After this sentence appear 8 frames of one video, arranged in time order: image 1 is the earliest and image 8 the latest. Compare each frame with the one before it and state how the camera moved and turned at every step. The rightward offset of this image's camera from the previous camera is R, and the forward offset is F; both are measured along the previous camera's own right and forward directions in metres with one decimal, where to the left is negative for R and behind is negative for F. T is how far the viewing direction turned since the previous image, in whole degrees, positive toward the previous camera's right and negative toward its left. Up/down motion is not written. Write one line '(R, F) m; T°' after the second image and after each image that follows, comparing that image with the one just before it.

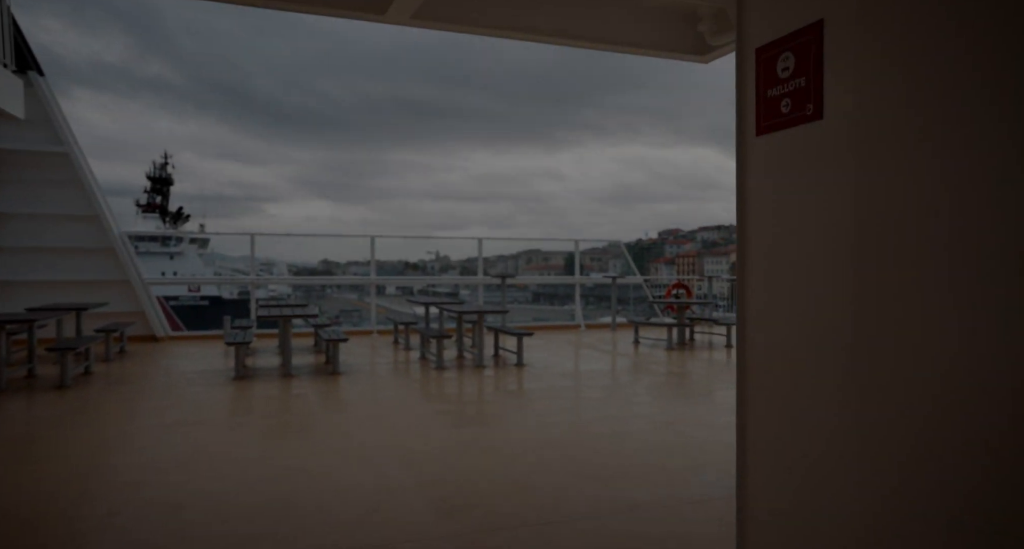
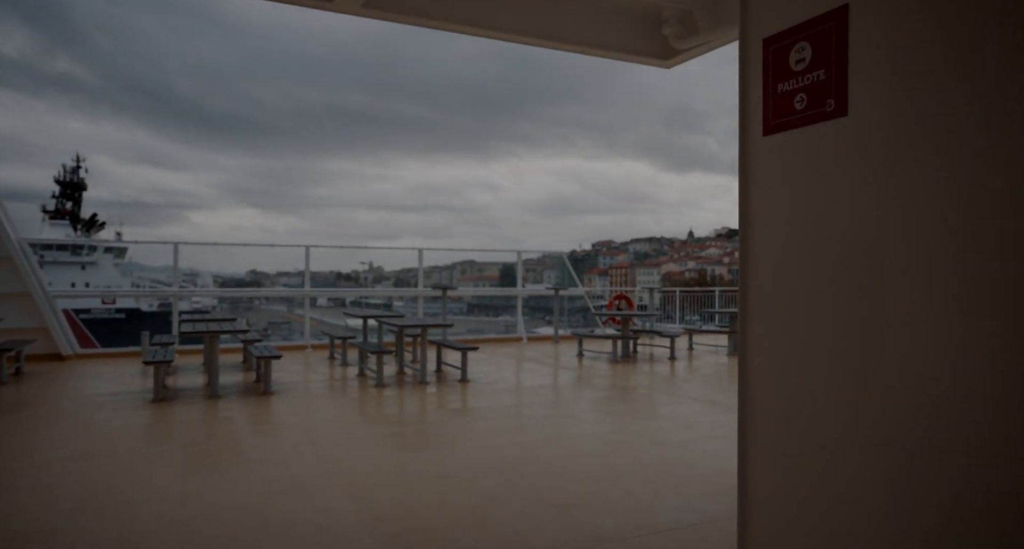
(-0.1, +0.3) m; +6°
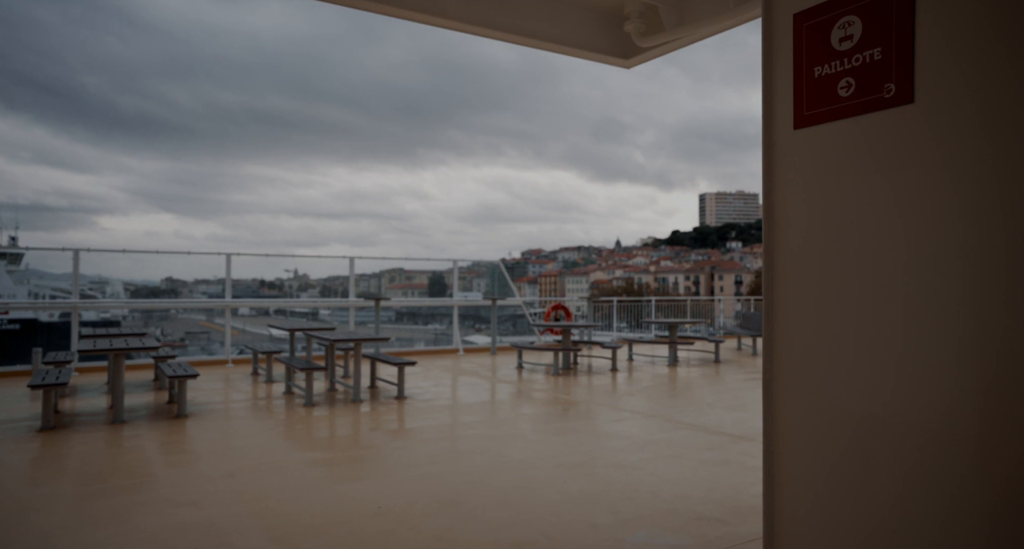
(-0.1, +0.3) m; +6°
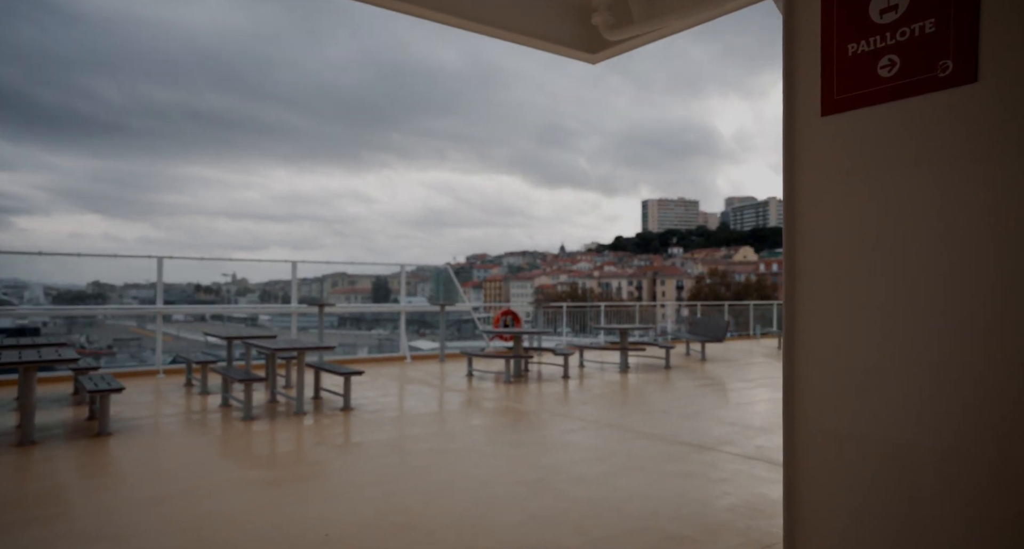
(-0.1, +0.2) m; +5°
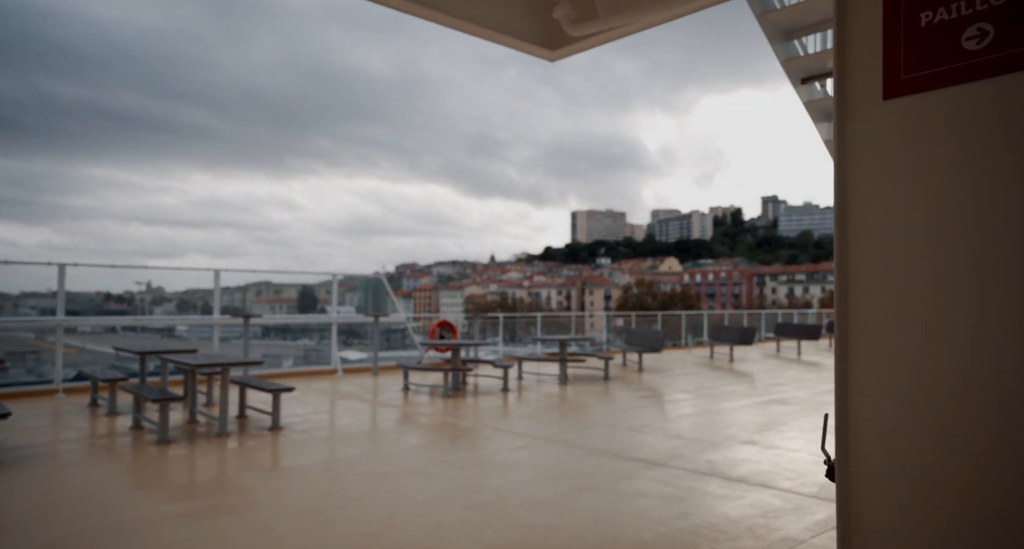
(-0.1, +0.3) m; +6°
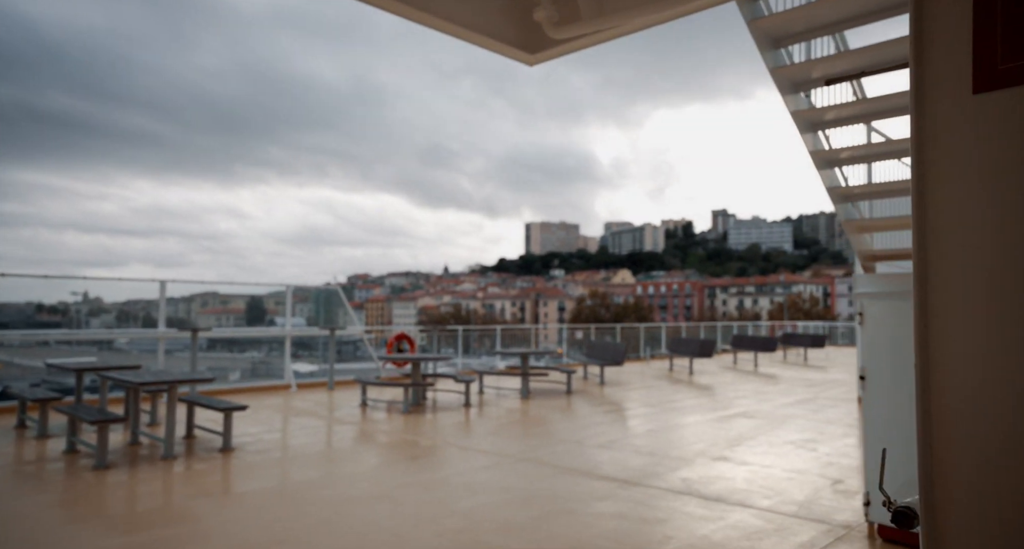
(-0.1, +0.2) m; +4°
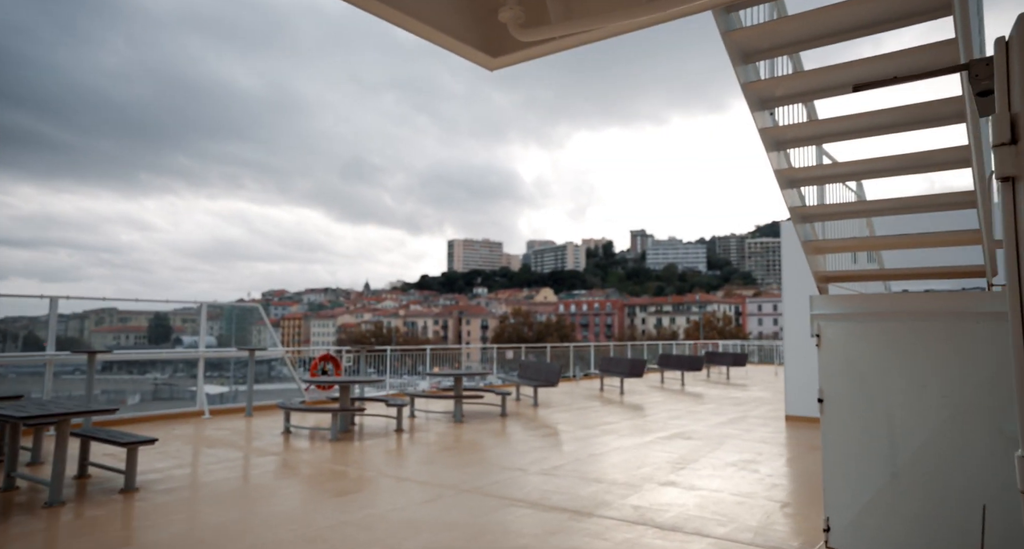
(-0.2, +0.3) m; +7°
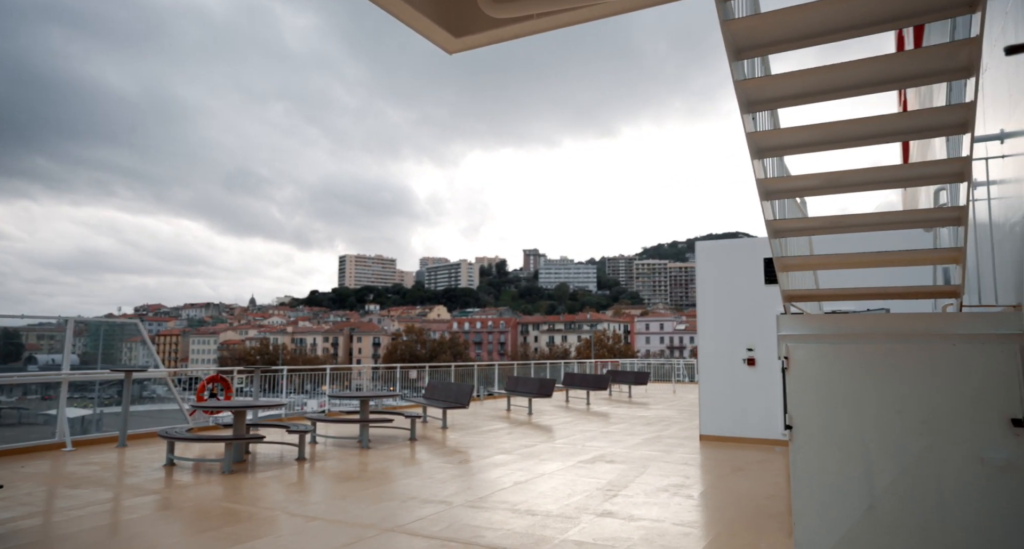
(-0.3, +0.5) m; +9°
